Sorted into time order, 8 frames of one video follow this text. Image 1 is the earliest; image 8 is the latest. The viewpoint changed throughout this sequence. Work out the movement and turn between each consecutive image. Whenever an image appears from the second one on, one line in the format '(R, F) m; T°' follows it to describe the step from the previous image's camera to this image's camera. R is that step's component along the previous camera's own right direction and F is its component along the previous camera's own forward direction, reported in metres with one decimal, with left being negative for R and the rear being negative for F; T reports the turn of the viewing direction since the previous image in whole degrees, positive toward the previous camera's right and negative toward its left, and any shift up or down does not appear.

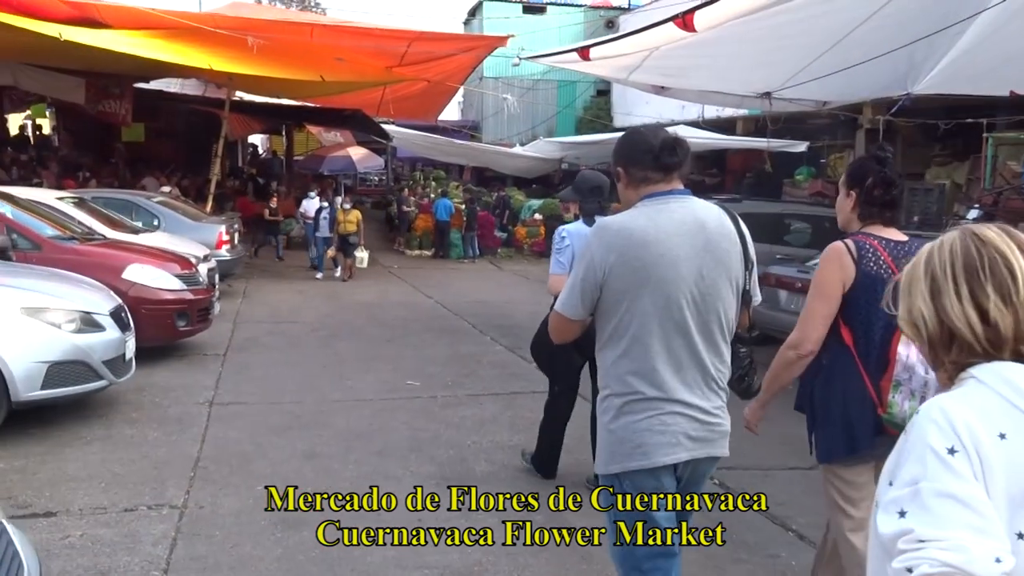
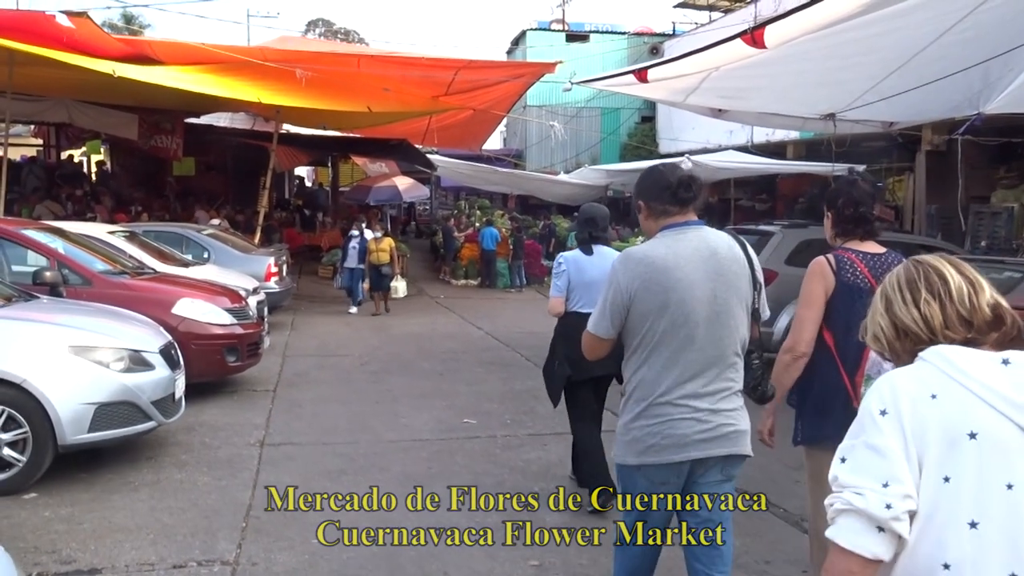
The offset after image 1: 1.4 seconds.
(-0.1, +0.3) m; -3°
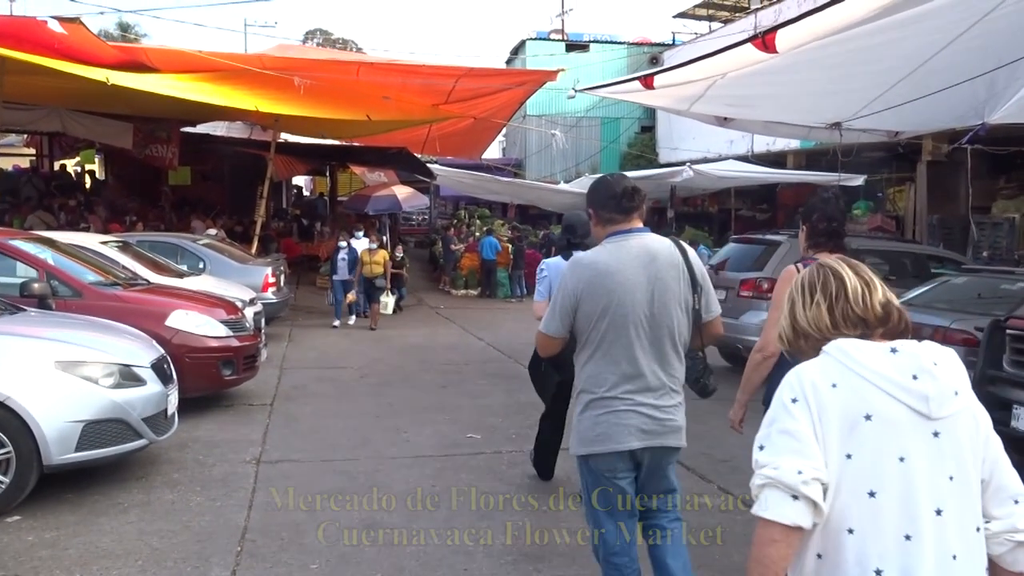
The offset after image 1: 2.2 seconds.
(-0.1, +0.2) m; 0°
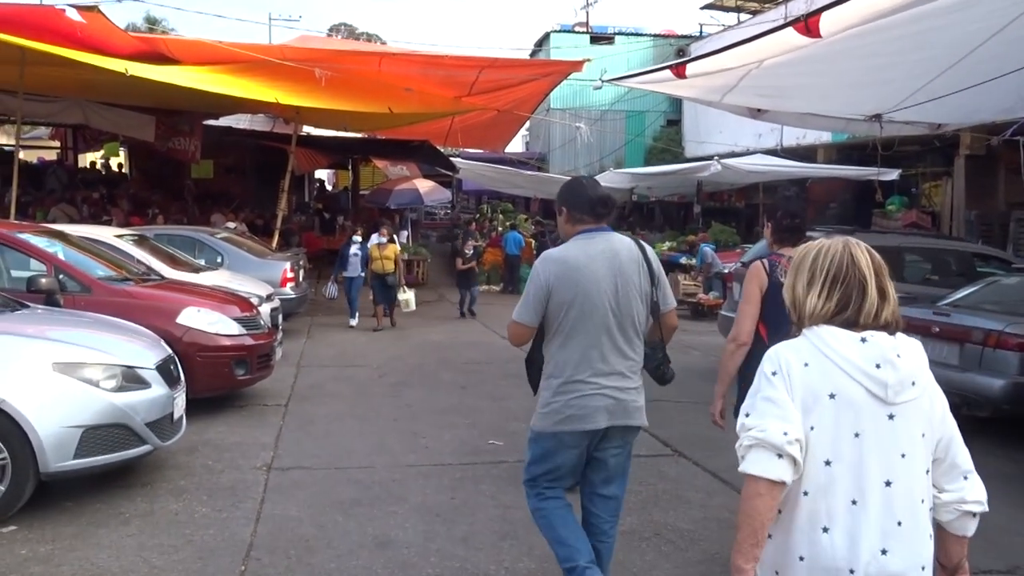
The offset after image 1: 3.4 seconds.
(0.0, +0.3) m; -1°
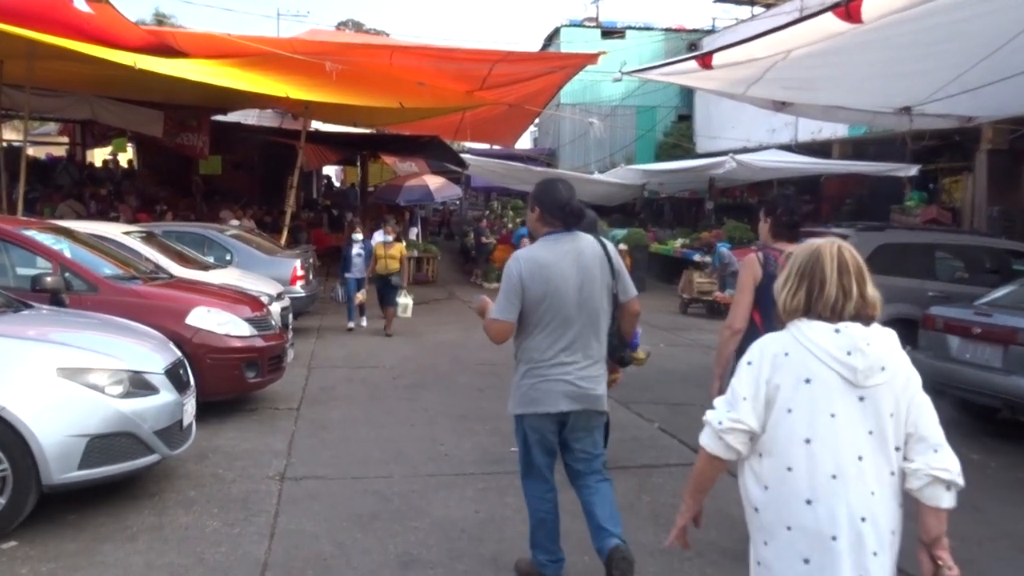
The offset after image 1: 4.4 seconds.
(-0.1, +0.3) m; 0°
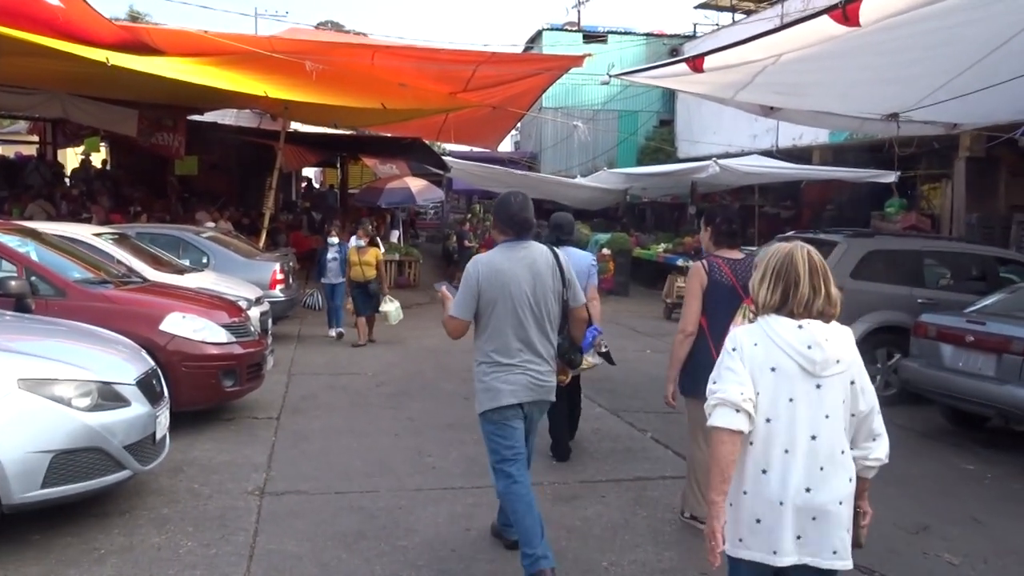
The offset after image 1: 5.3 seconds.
(-0.1, +0.2) m; +1°
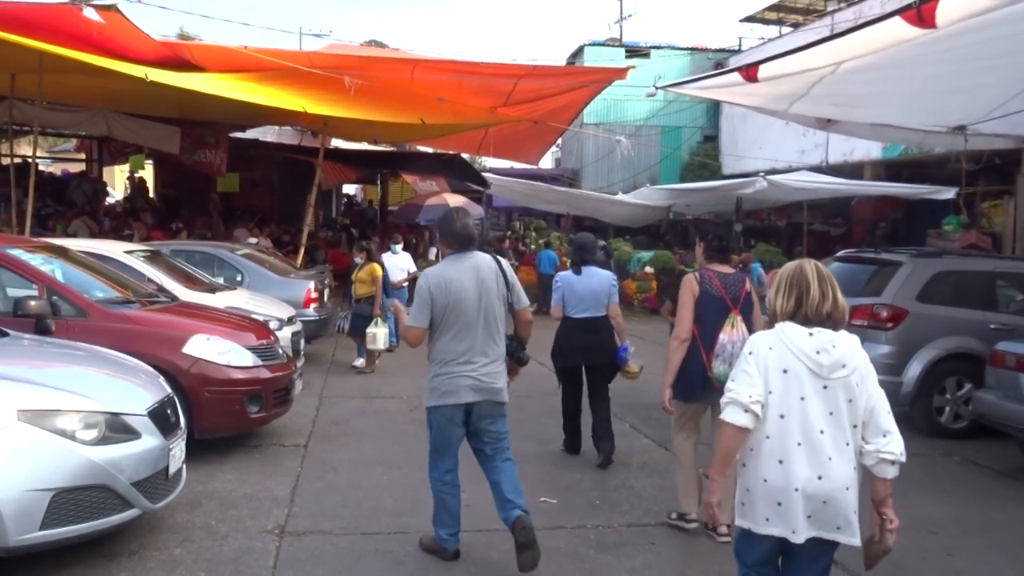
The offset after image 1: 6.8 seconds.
(0.0, +0.4) m; -3°
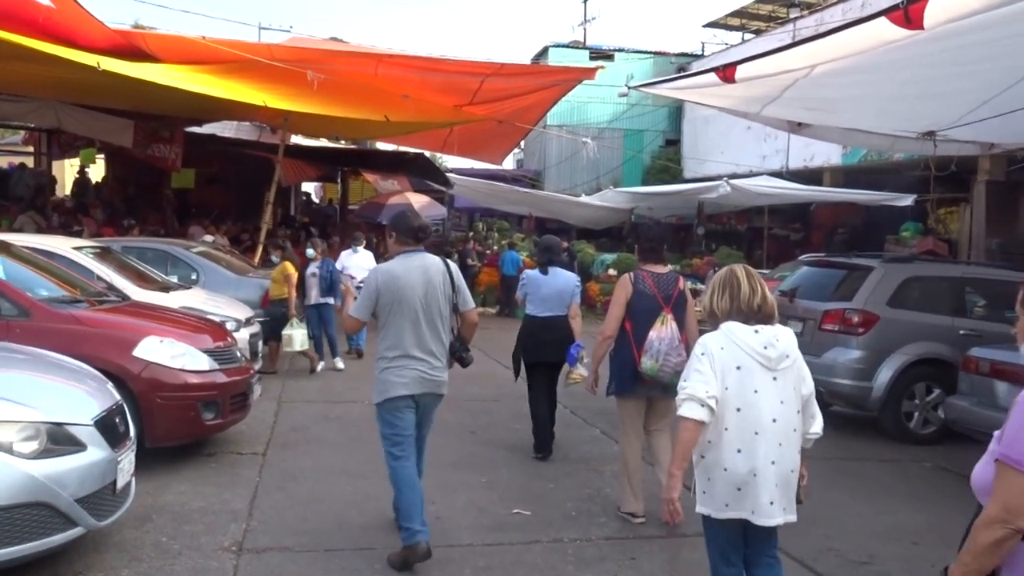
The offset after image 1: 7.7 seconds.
(-0.1, +0.3) m; +3°
